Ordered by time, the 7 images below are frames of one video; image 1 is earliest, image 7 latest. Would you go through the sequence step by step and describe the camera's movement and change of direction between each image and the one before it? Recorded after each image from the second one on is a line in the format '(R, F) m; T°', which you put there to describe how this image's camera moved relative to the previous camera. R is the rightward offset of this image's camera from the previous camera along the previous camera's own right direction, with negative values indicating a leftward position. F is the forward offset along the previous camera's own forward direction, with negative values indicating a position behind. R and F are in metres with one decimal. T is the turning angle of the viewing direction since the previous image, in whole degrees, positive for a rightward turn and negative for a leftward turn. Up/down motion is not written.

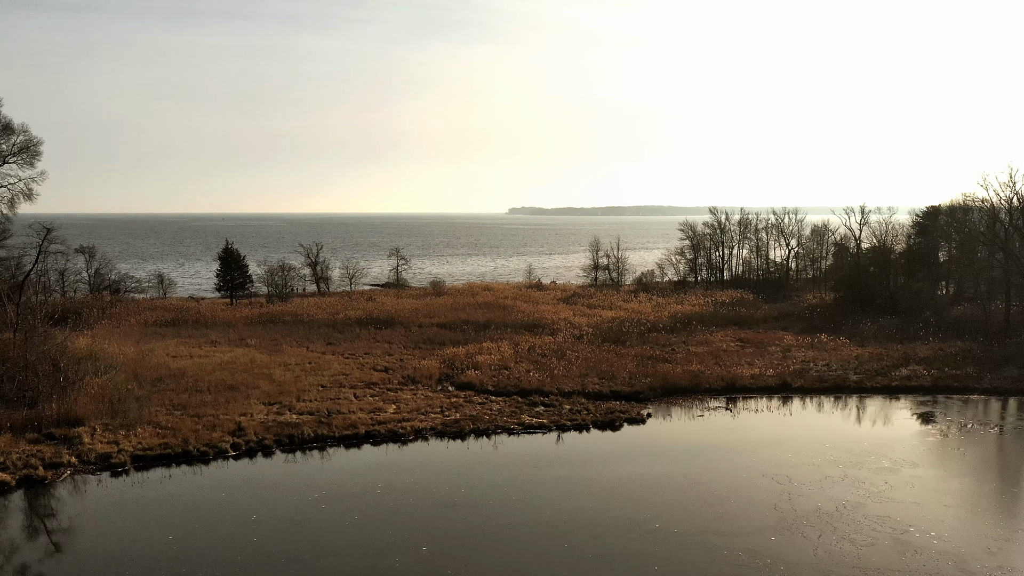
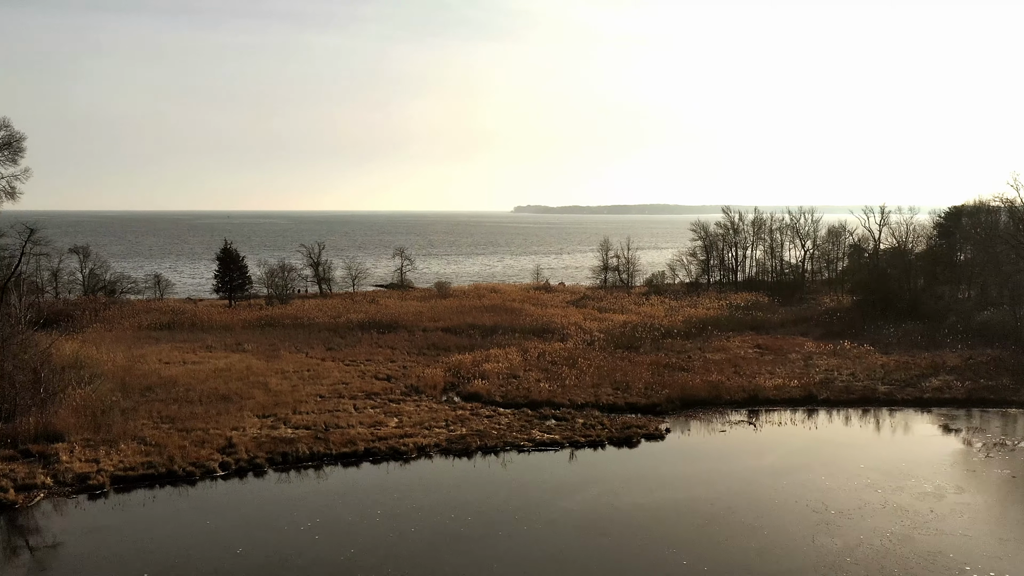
(-0.2, +1.4) m; -1°
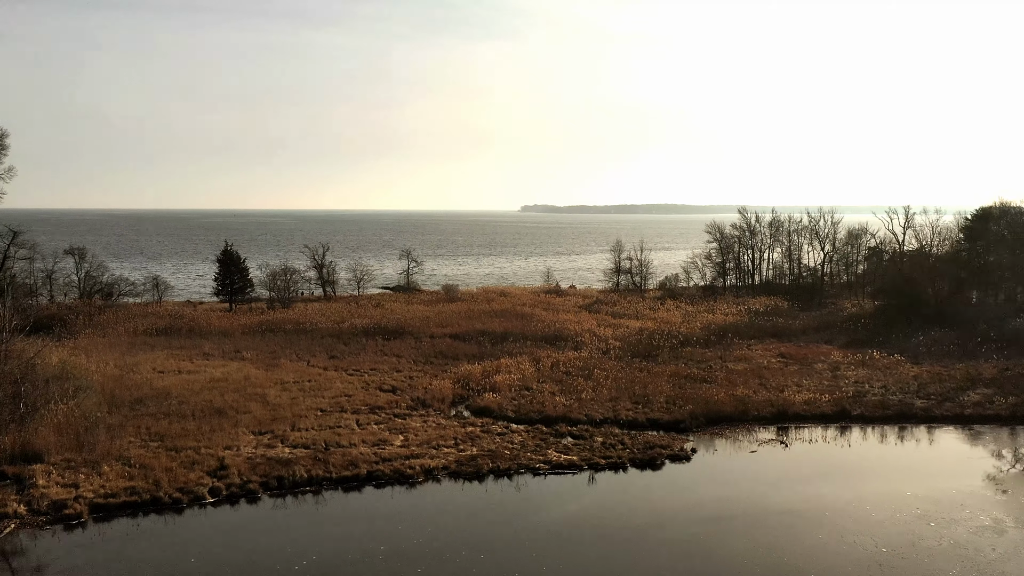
(-0.3, +1.4) m; -1°
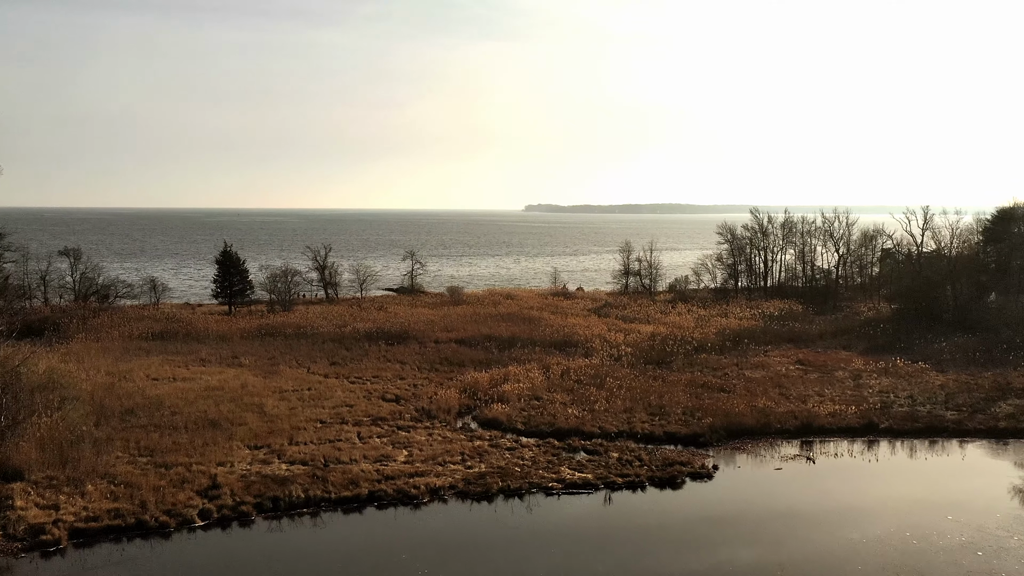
(-0.2, +1.1) m; 0°
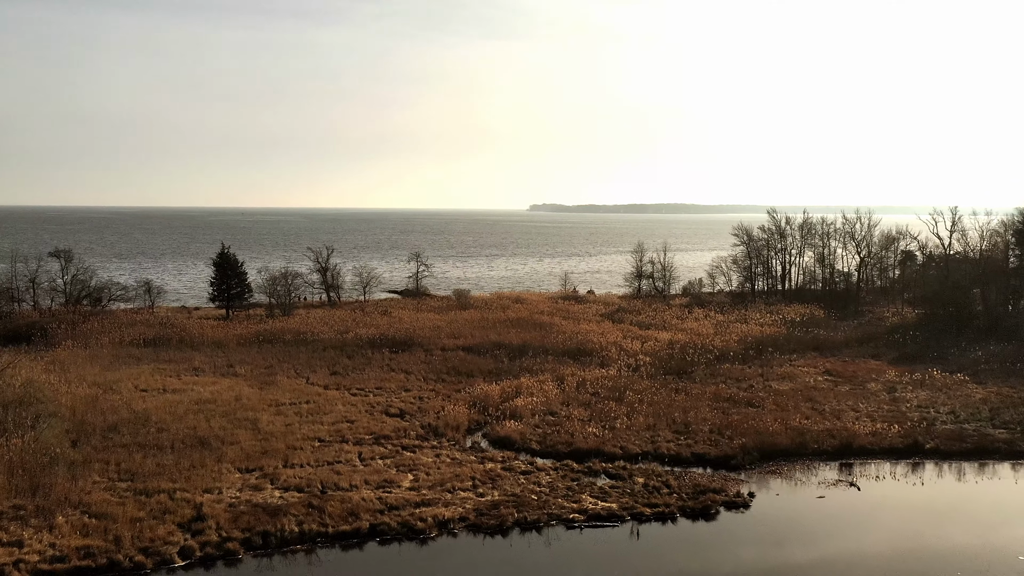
(-0.3, +1.6) m; 0°
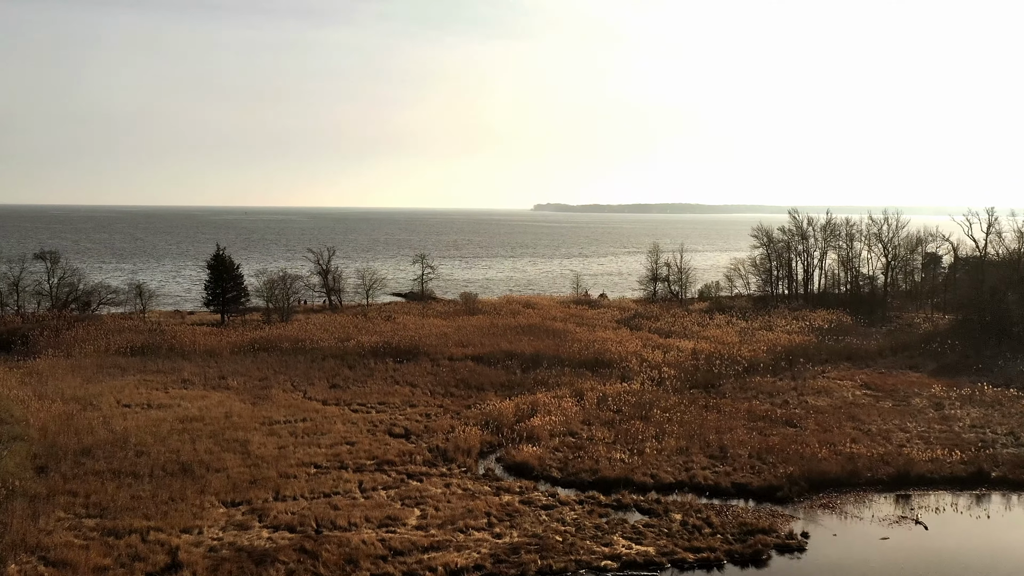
(-0.4, +1.9) m; 0°
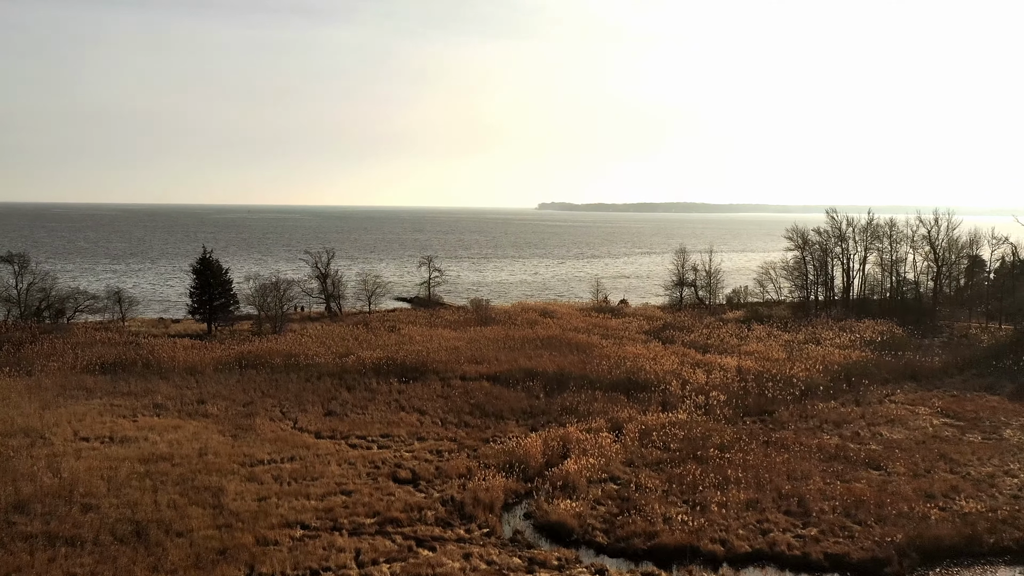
(-0.7, +3.3) m; 0°
